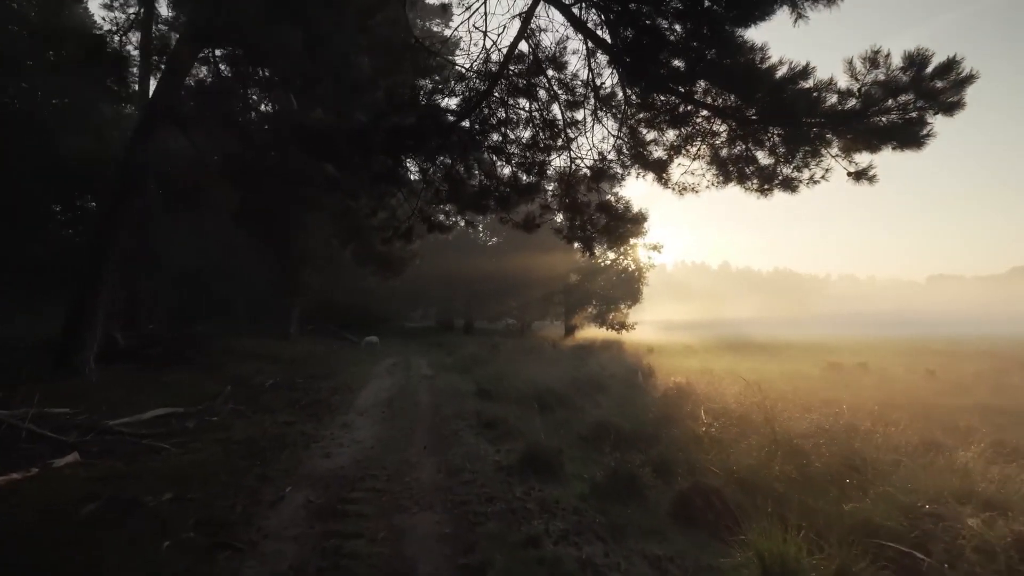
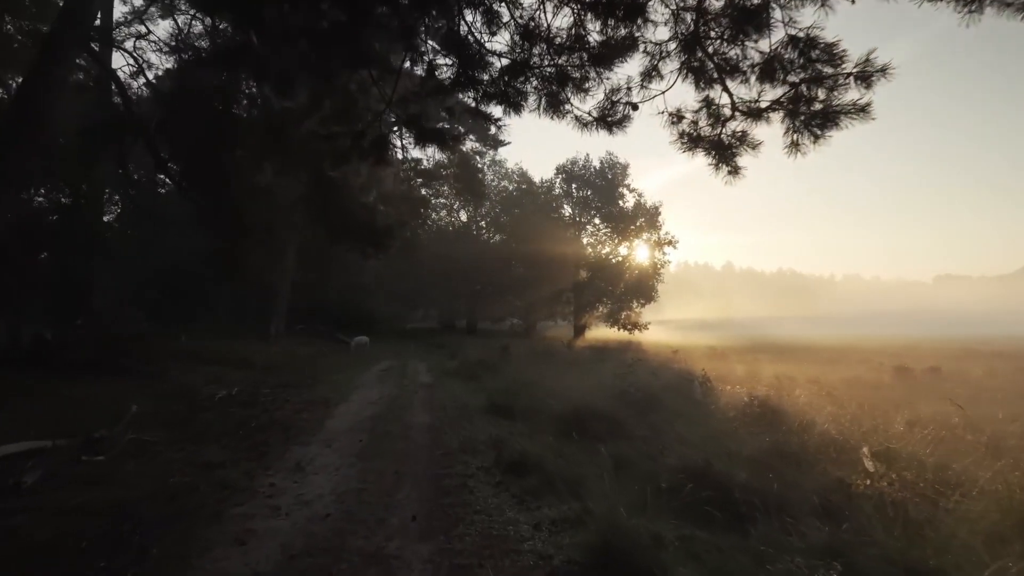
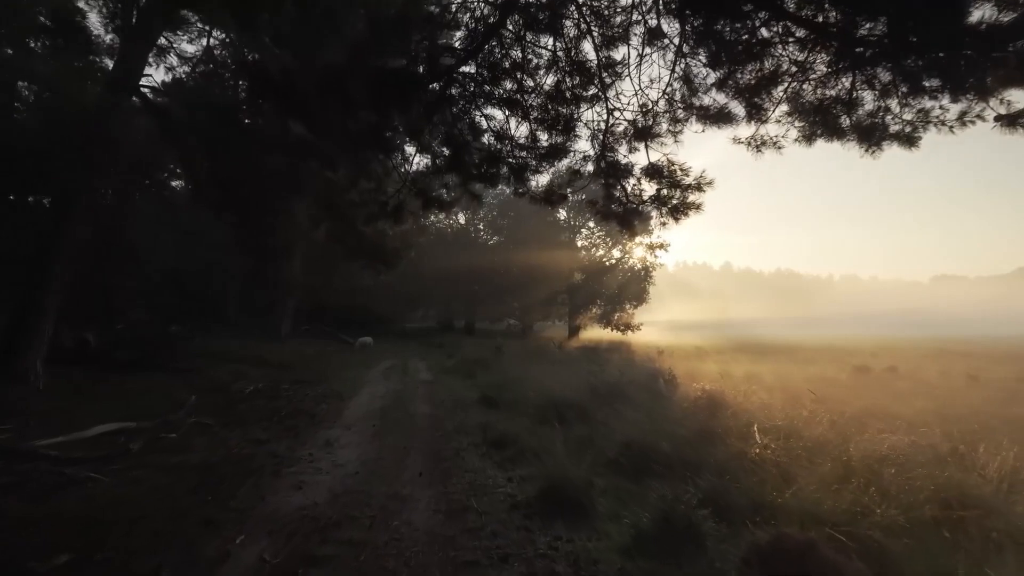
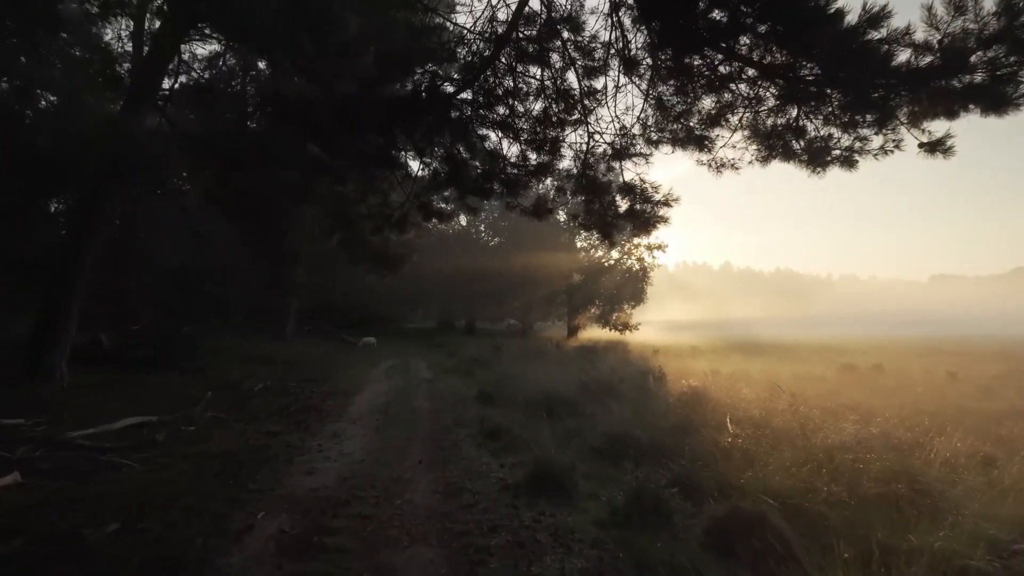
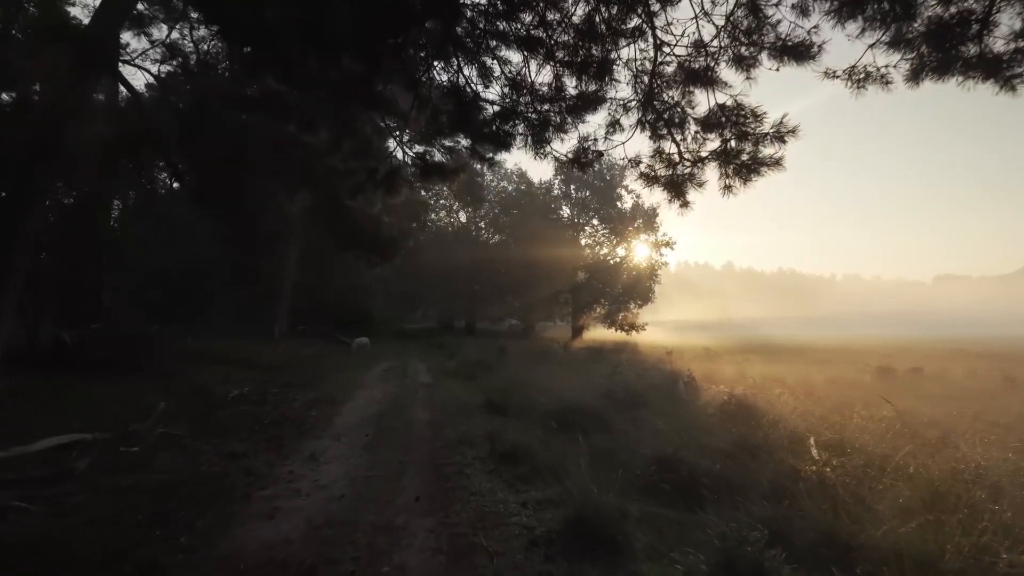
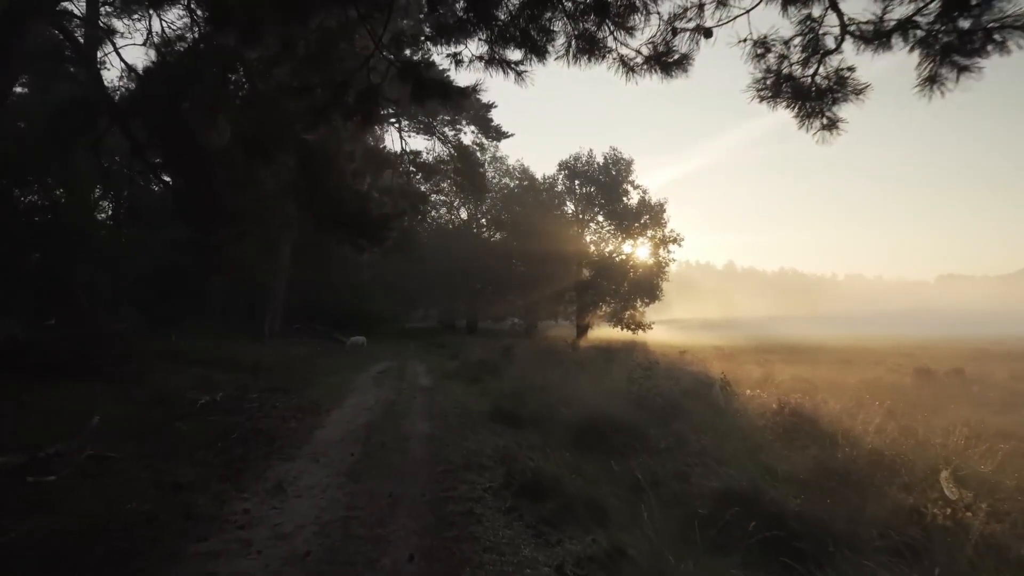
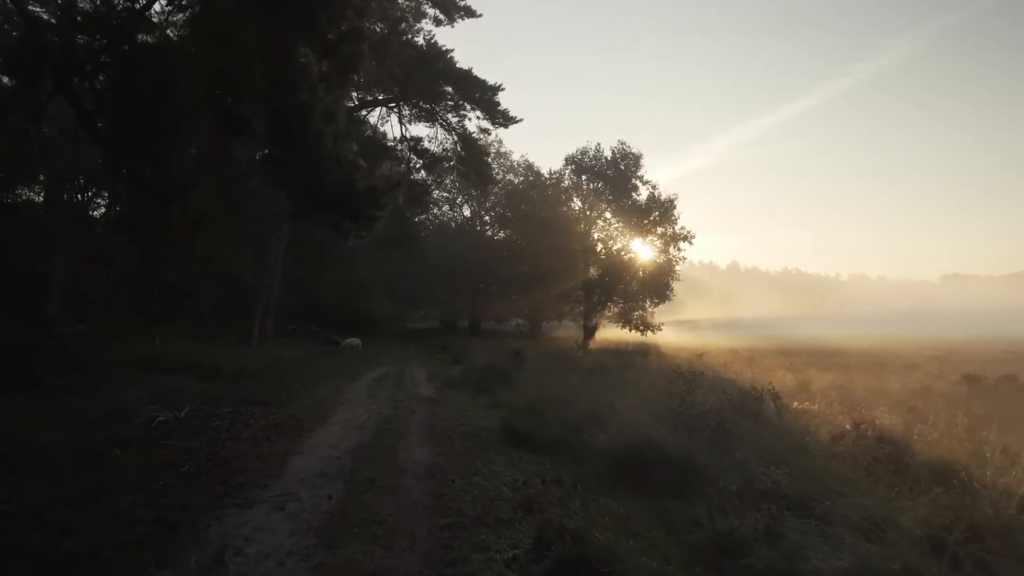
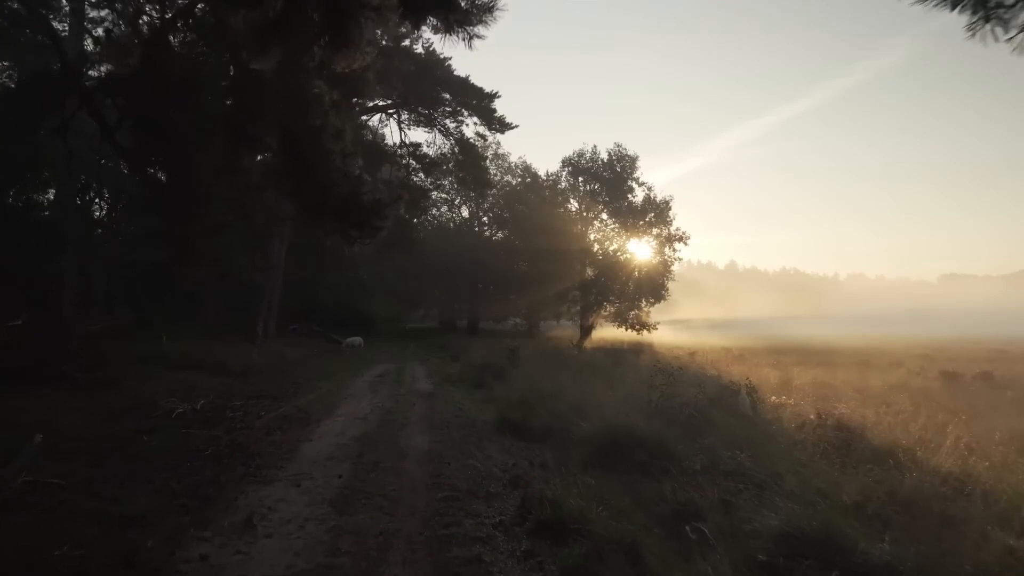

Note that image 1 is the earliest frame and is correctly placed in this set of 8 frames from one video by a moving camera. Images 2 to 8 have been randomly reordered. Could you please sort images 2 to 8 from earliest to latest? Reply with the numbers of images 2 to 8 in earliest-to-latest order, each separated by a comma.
4, 3, 5, 2, 6, 8, 7
